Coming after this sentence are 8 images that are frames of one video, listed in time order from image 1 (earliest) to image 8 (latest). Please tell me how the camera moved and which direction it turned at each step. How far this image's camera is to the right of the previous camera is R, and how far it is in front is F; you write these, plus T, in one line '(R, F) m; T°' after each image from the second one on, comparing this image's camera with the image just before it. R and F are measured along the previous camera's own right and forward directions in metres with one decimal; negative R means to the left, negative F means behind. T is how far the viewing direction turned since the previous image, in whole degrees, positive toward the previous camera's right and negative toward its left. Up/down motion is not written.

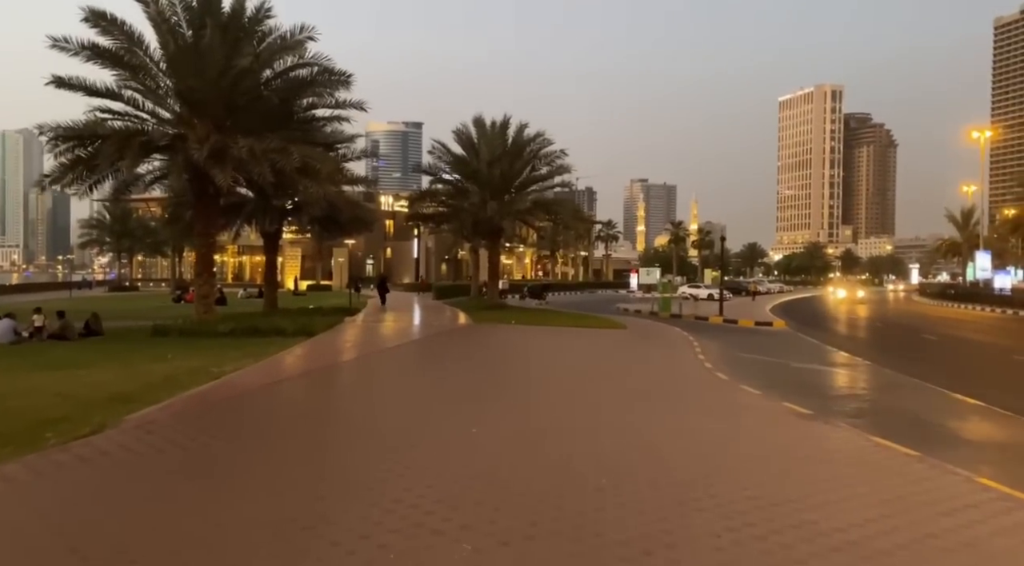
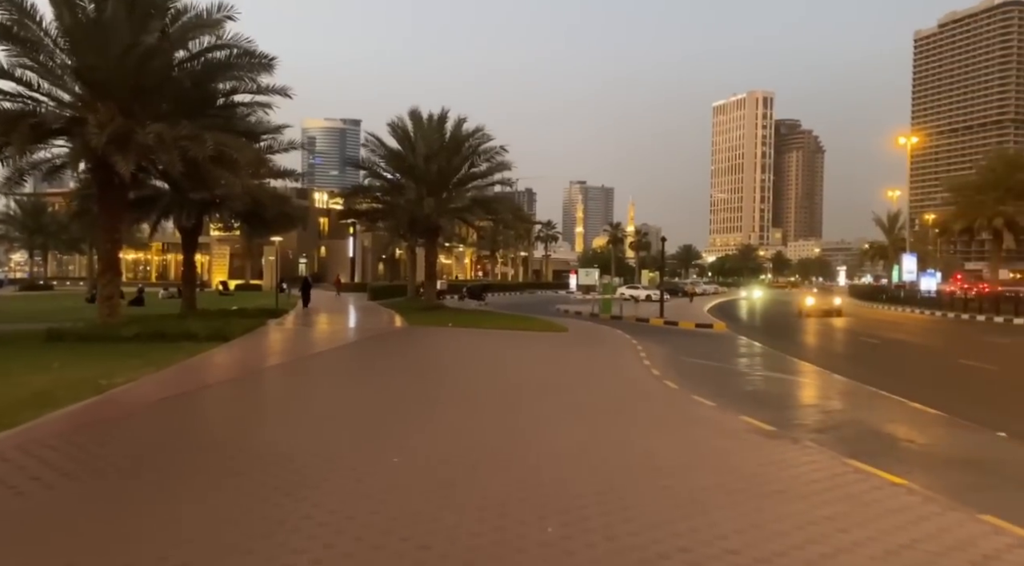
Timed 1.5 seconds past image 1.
(+0.1, +1.1) m; +4°
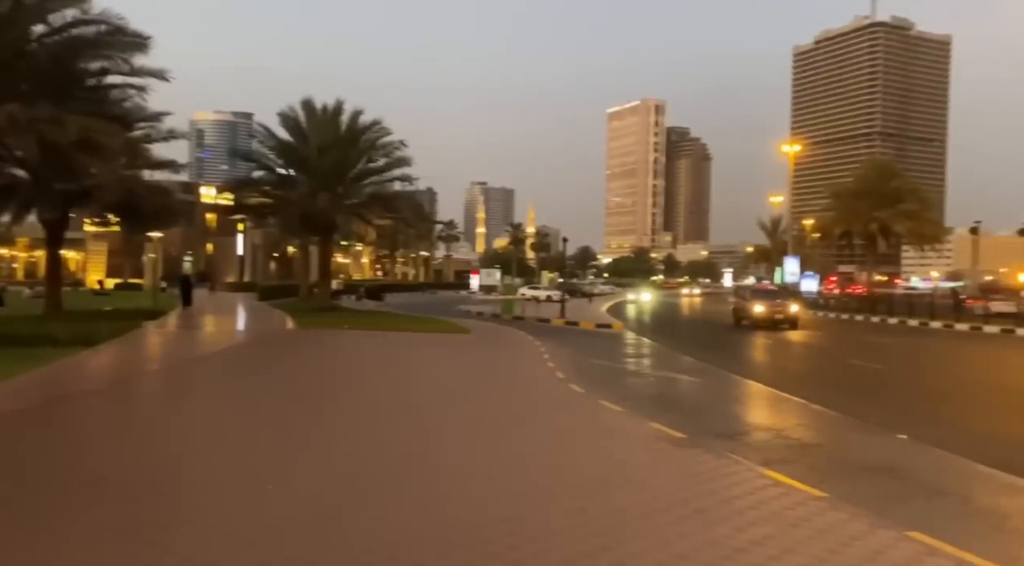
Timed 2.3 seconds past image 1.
(0.0, +0.7) m; +7°
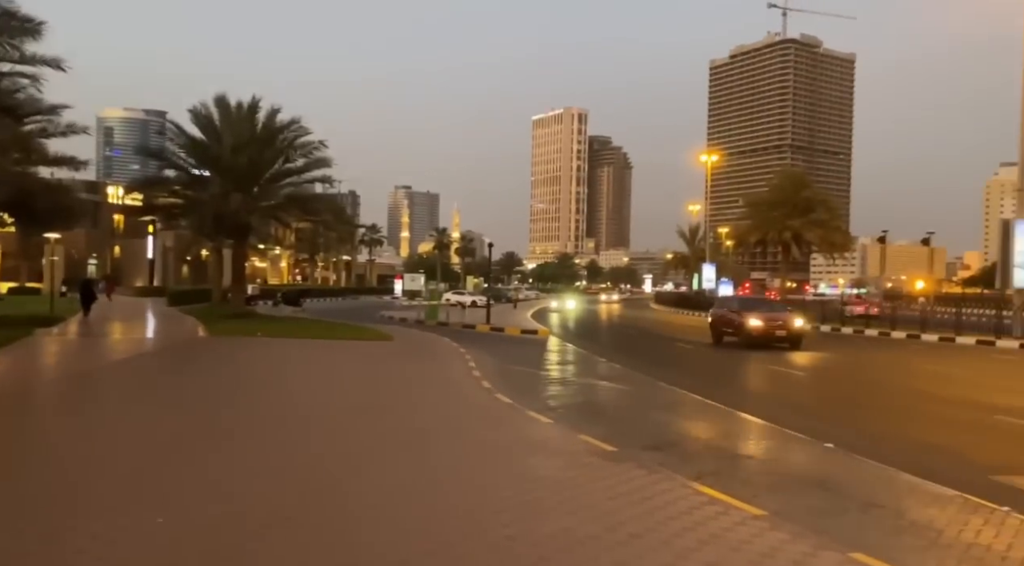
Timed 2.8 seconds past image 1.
(0.0, +0.5) m; +5°
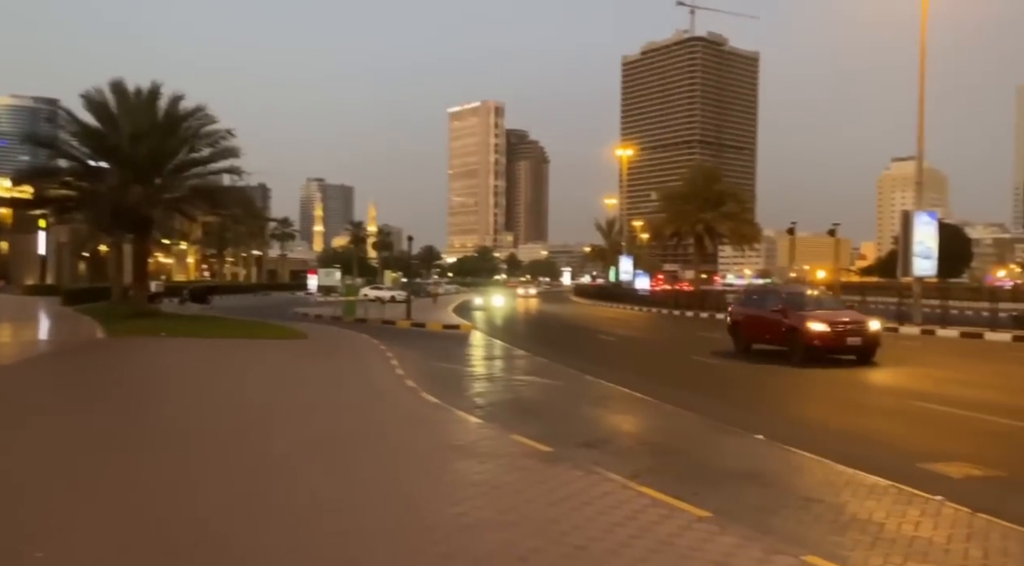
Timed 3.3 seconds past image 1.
(-0.1, +0.4) m; +6°
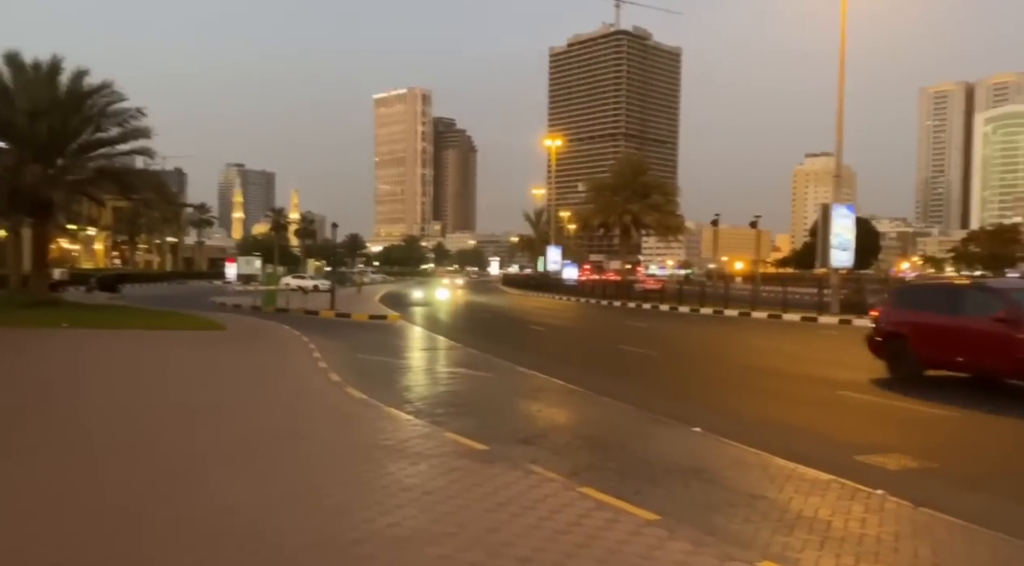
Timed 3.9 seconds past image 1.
(-0.1, +0.4) m; +5°
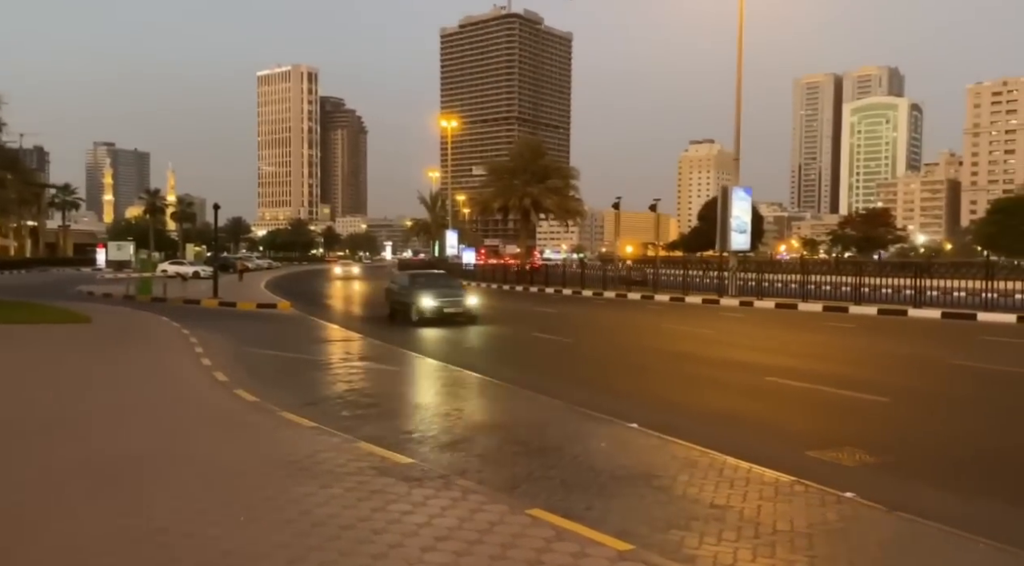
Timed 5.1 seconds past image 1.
(-0.3, +1.1) m; +8°
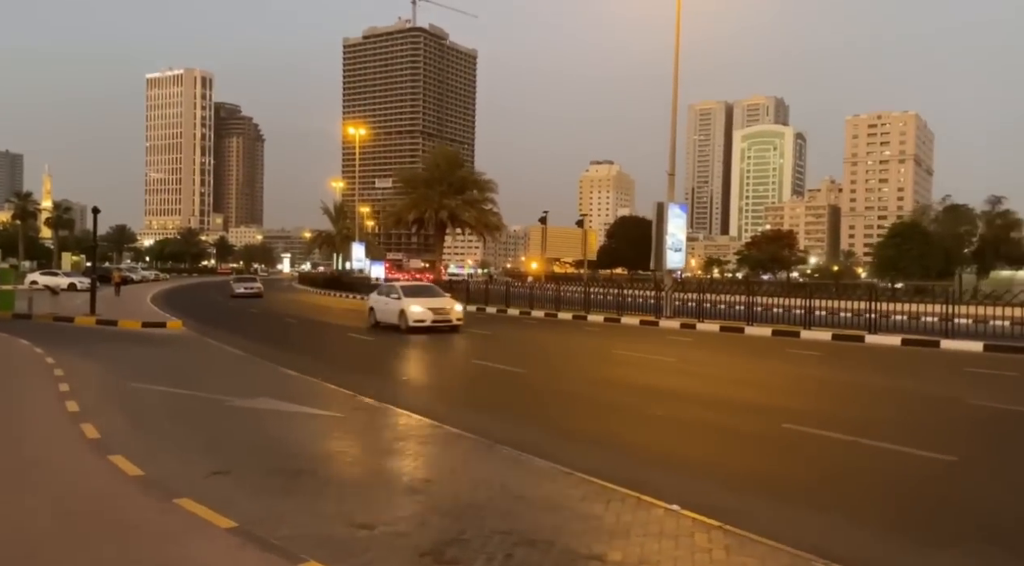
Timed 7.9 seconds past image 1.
(-0.8, +2.5) m; +7°
